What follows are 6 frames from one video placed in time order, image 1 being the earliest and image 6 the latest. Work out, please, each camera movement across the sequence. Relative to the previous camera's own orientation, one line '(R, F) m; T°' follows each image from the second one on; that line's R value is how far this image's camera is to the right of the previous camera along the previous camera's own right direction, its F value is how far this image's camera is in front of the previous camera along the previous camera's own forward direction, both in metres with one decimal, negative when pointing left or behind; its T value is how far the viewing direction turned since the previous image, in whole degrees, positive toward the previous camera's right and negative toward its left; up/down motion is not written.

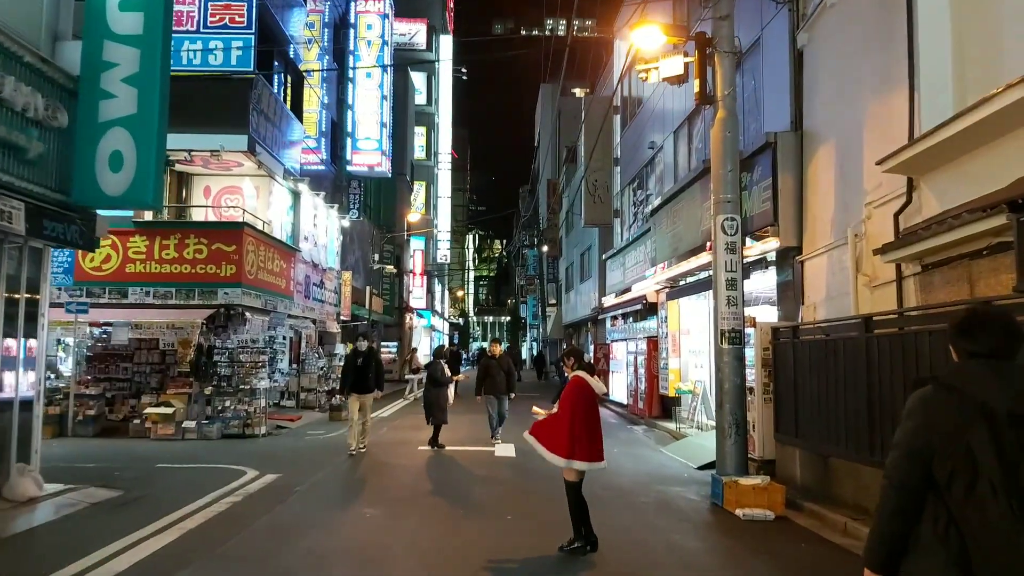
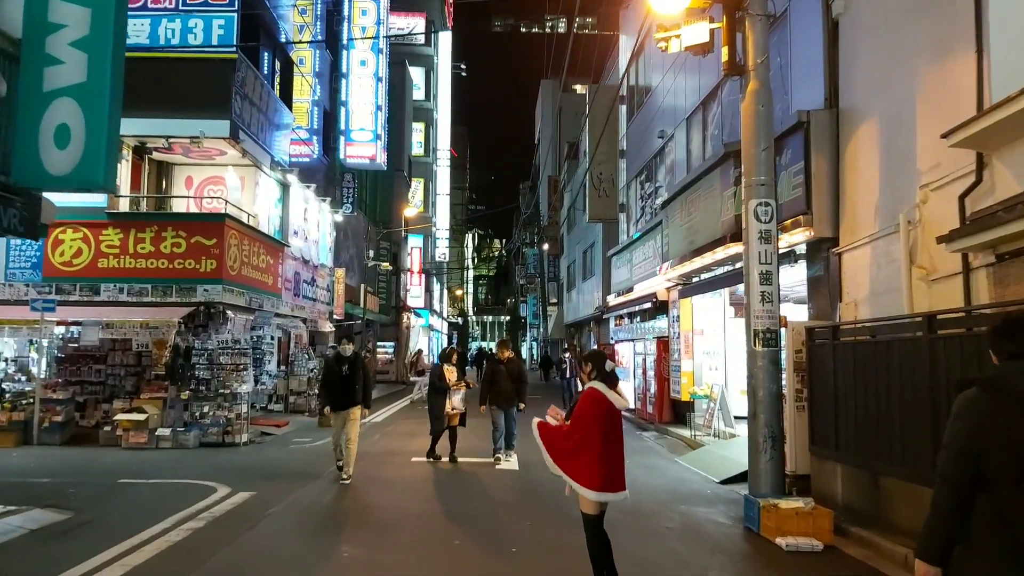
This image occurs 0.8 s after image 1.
(0.0, +1.0) m; 0°
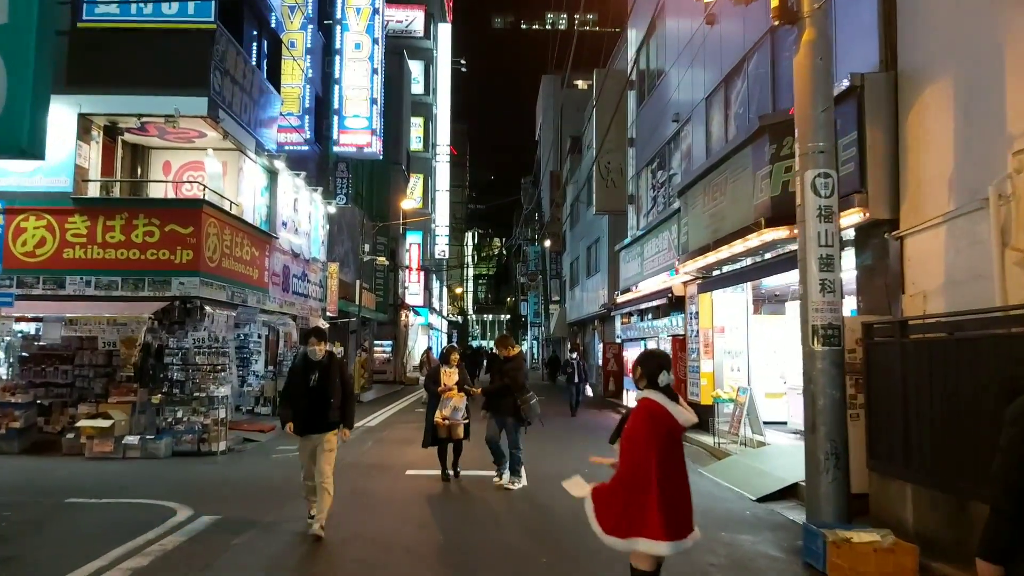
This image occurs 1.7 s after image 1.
(-0.1, +1.1) m; 0°
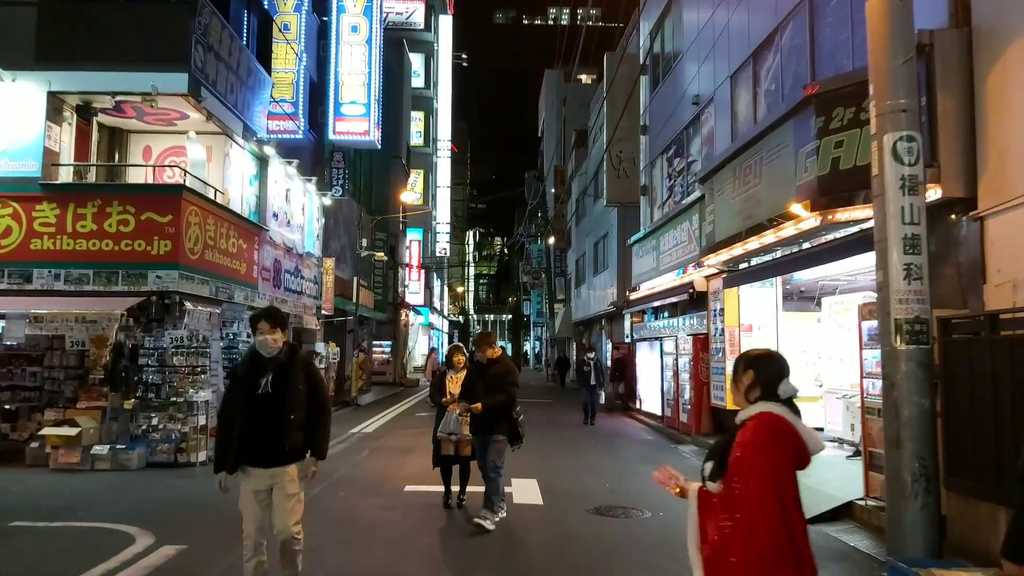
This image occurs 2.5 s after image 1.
(-0.1, +1.0) m; 0°
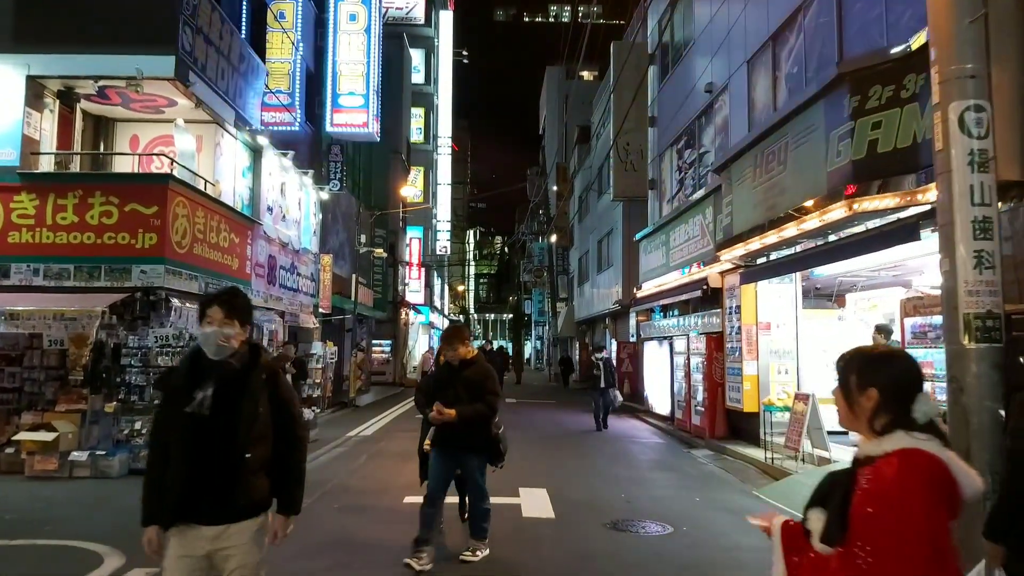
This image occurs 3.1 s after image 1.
(-0.1, +0.6) m; 0°
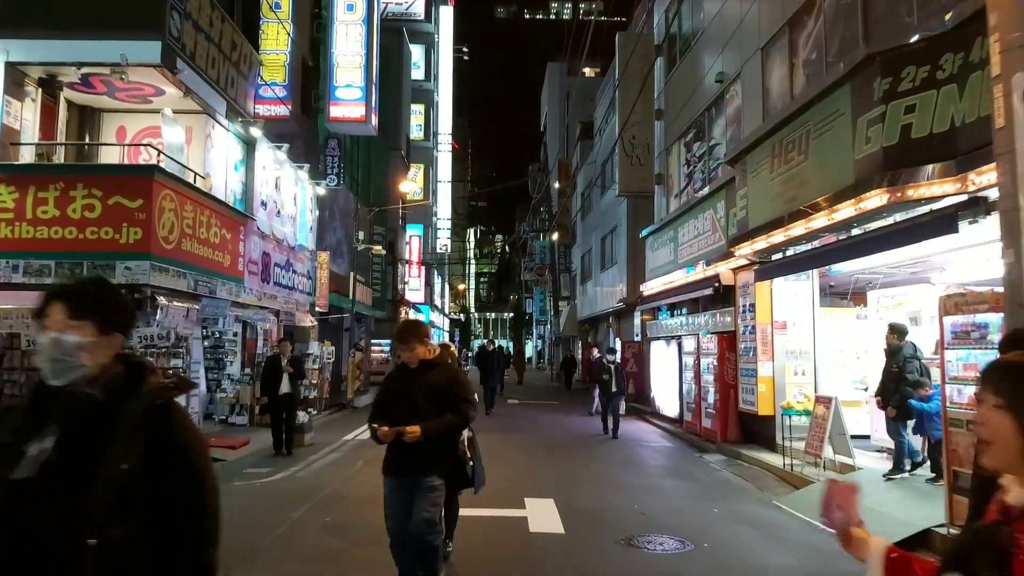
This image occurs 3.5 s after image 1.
(0.0, +0.5) m; 0°
